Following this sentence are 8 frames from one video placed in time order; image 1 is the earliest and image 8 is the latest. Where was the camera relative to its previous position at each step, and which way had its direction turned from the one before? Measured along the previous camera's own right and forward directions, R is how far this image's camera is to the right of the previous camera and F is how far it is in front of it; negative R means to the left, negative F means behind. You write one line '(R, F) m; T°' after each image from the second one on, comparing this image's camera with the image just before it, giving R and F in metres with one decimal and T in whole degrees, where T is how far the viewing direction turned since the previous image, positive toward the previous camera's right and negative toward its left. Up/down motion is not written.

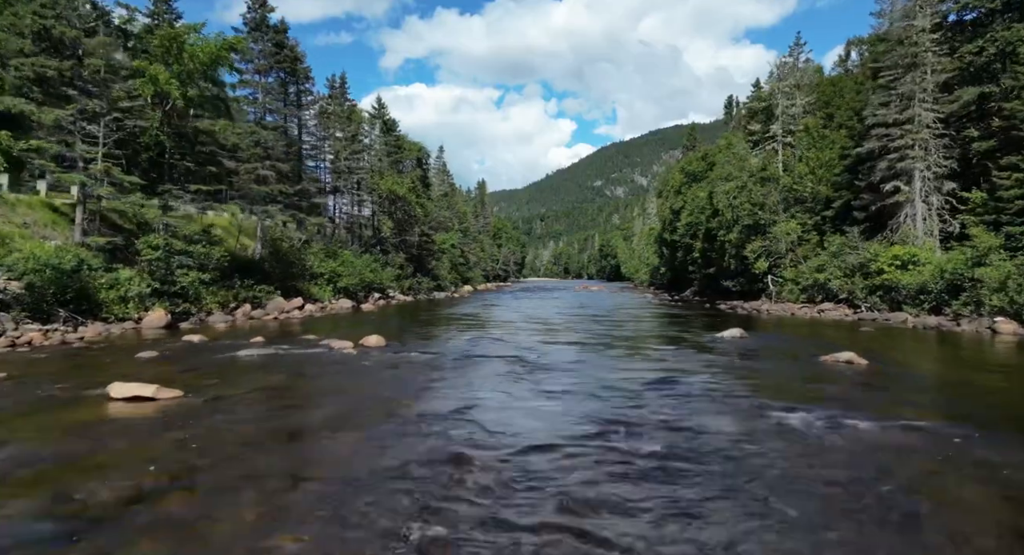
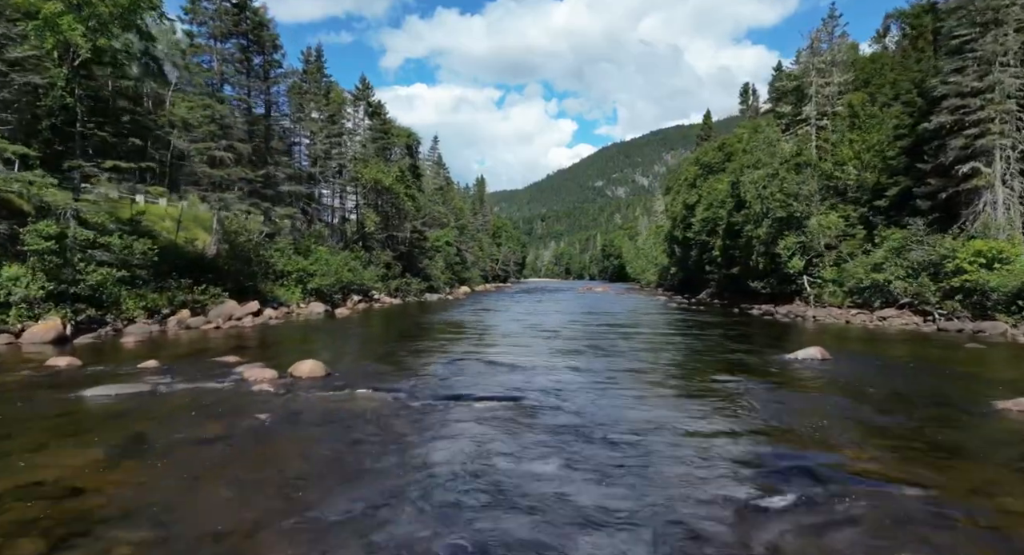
(+0.1, +6.3) m; 0°
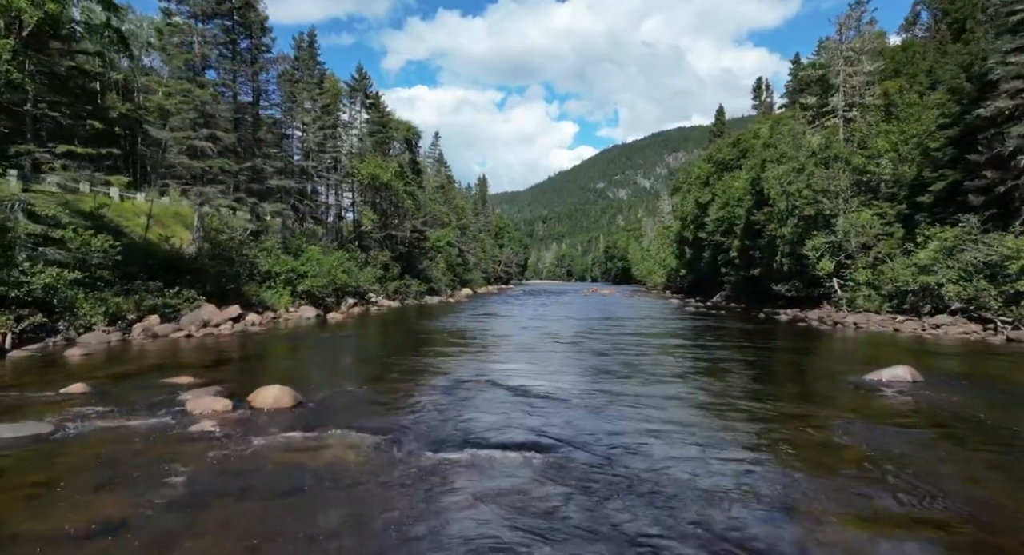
(-0.4, +3.2) m; 0°
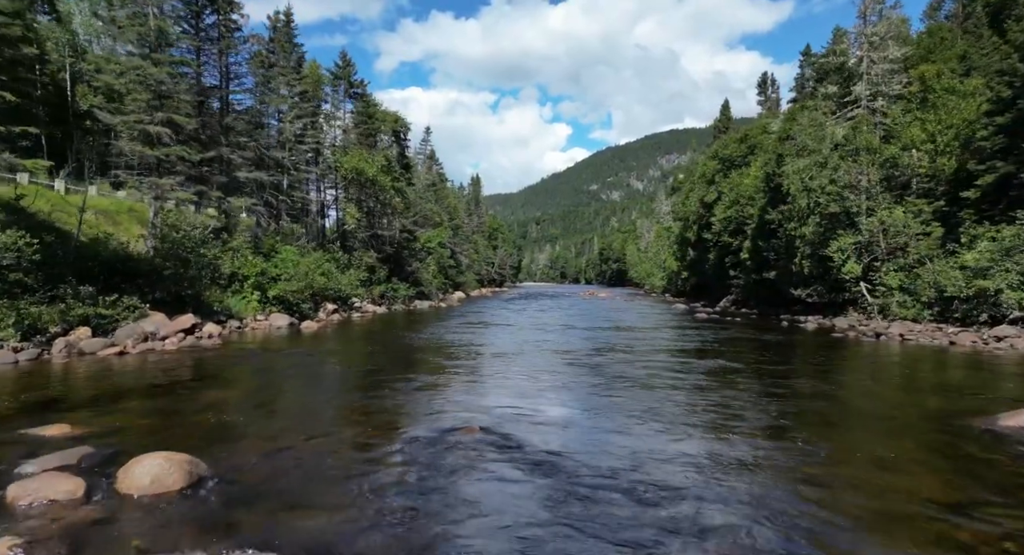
(-0.2, +3.8) m; +1°
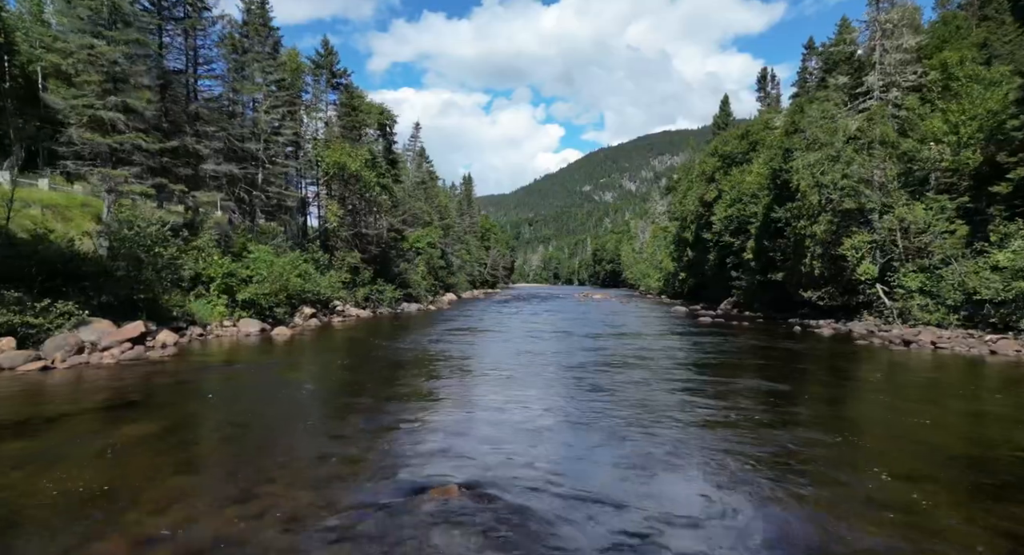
(0.0, +2.6) m; +1°
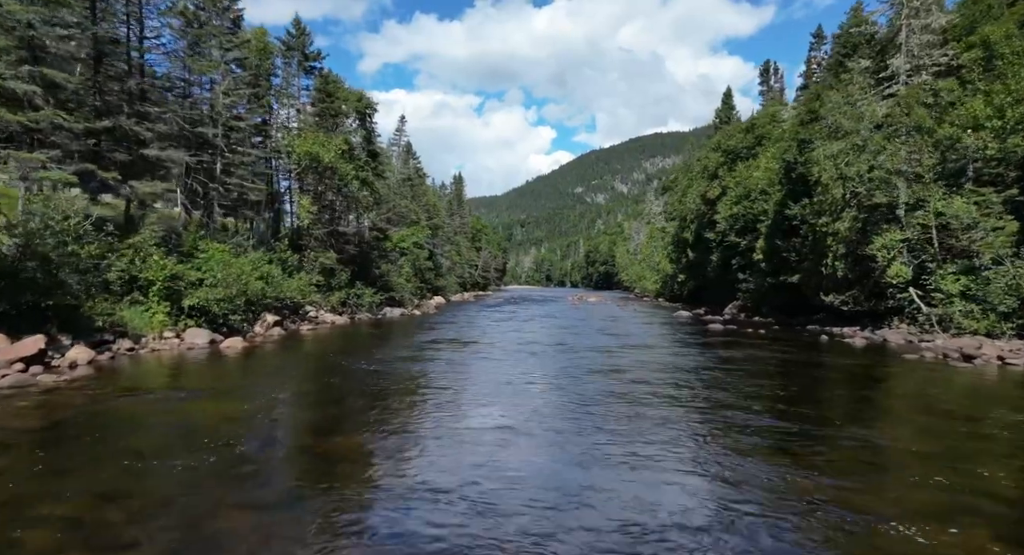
(+0.1, +3.9) m; +1°
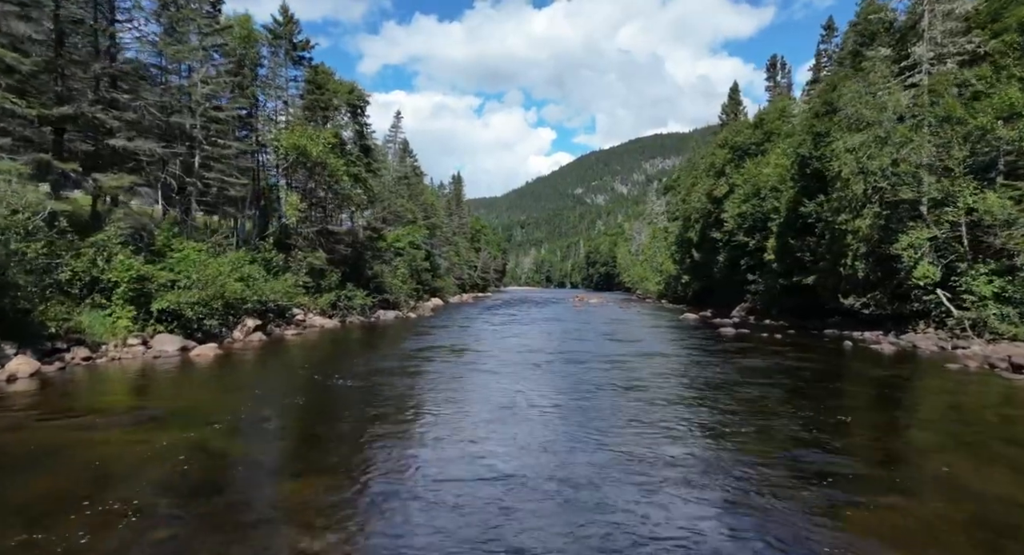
(0.0, +2.1) m; 0°
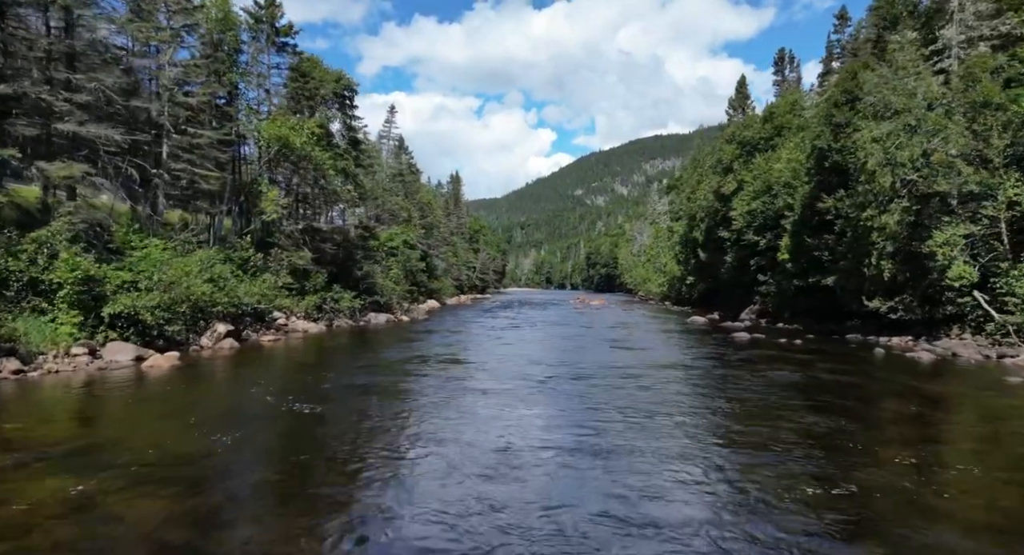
(+0.1, +2.5) m; 0°
